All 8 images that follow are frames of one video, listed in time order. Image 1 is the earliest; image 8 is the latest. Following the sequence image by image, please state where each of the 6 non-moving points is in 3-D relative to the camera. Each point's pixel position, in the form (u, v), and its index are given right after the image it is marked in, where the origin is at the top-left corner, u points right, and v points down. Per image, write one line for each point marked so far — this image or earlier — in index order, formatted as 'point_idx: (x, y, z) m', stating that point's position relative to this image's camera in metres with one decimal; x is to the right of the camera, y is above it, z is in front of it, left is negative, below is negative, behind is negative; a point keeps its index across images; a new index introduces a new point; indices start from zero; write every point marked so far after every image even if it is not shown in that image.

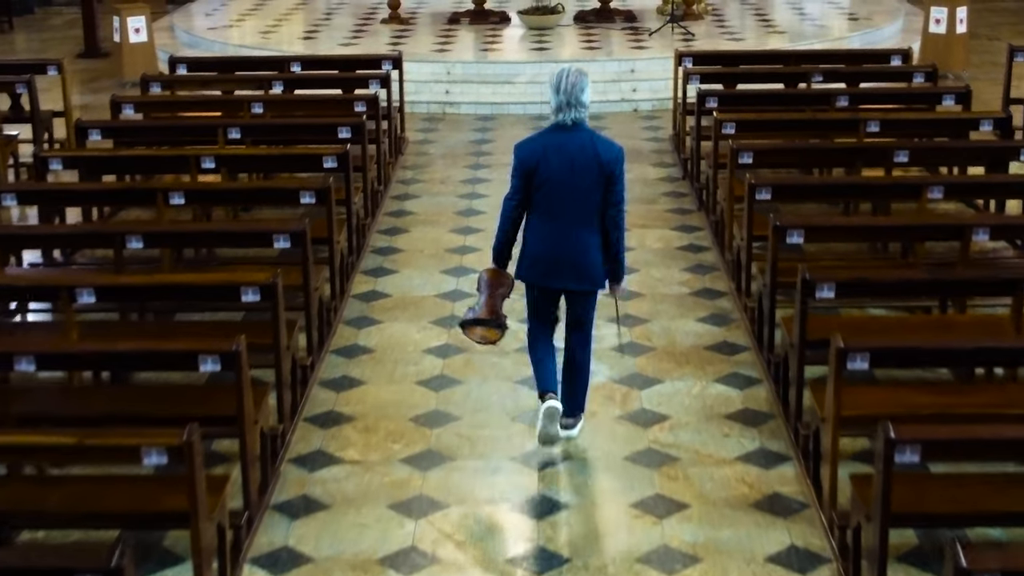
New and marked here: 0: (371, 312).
0: (-0.7, -0.1, +6.5) m
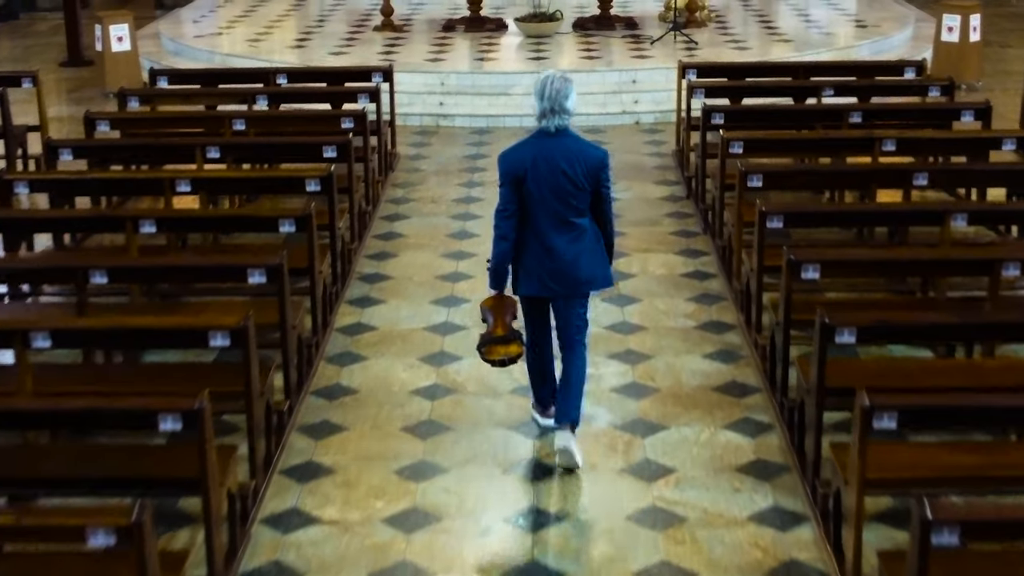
0: (-0.7, -0.3, +6.1) m
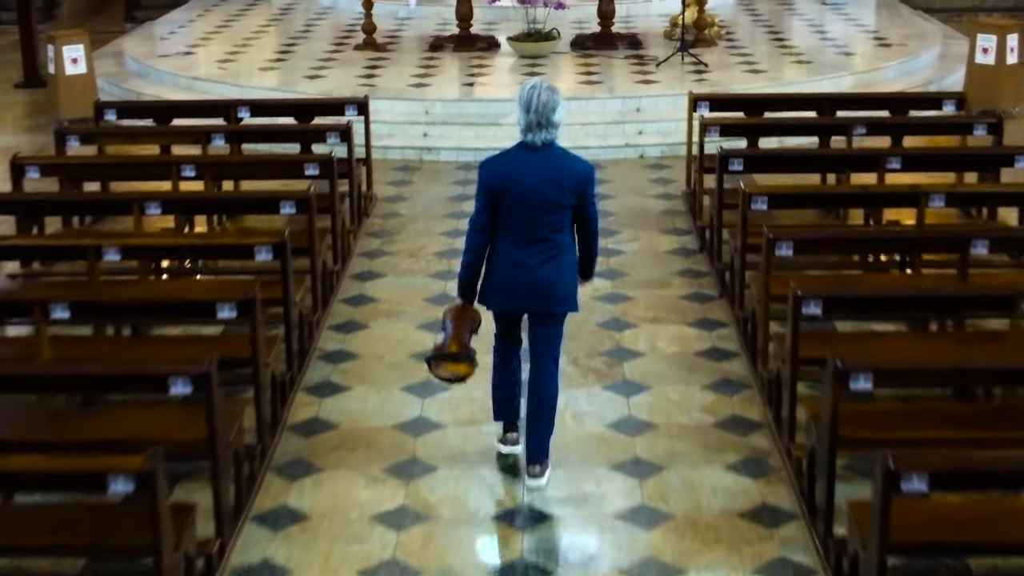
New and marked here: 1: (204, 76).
0: (-0.8, -0.6, +5.1) m
1: (-2.5, +1.7, +10.6) m
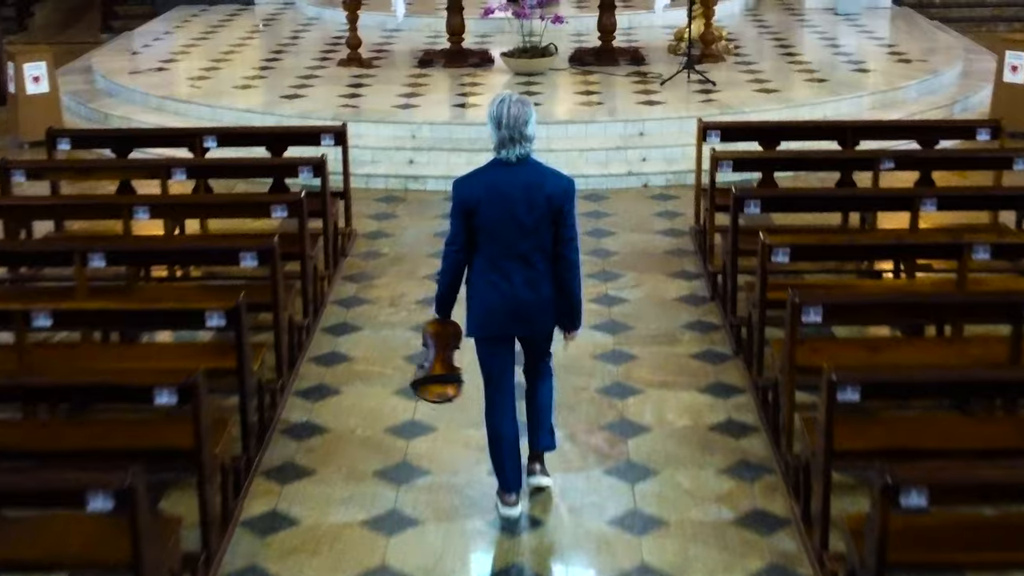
0: (-0.8, -0.9, +4.4) m
1: (-2.5, +1.4, +9.9) m
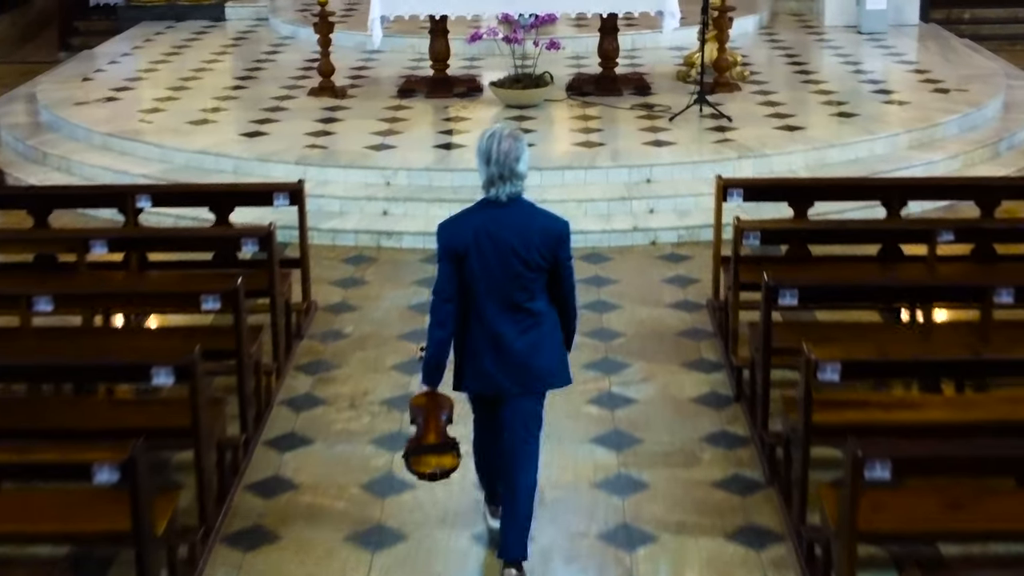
0: (-0.9, -1.3, +3.3) m
1: (-2.6, +1.0, +8.8) m
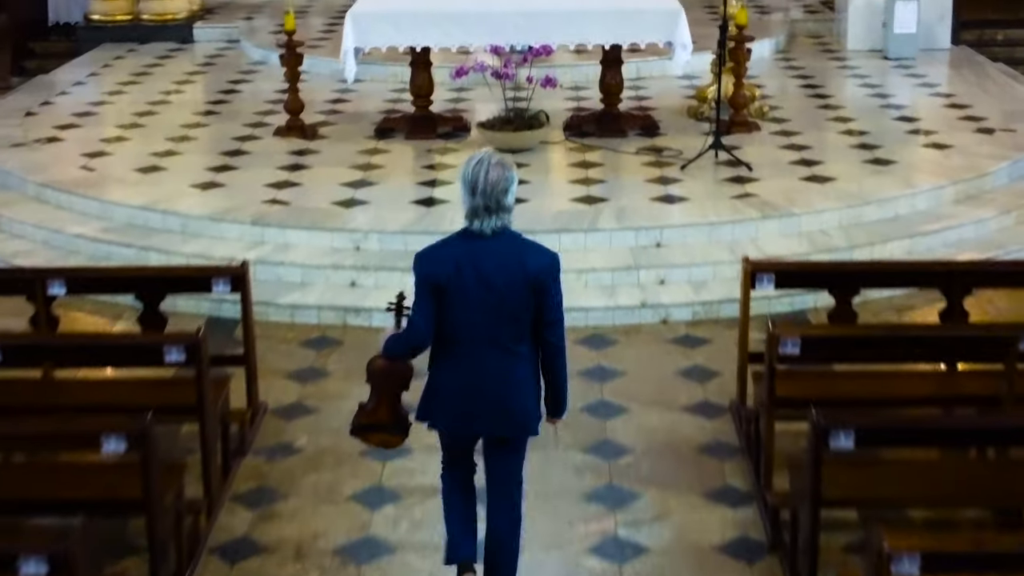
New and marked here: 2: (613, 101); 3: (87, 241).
0: (-0.9, -1.7, +2.3) m
1: (-2.6, +0.6, +7.7) m
2: (+0.6, +1.2, +8.5) m
3: (-2.3, +0.2, +7.1) m
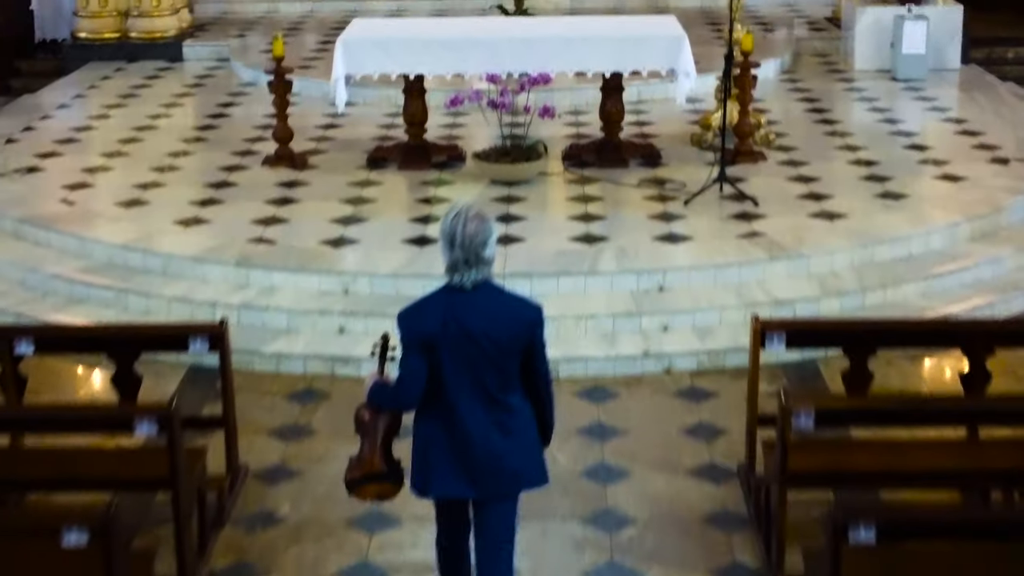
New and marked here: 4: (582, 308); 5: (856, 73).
0: (-1.0, -1.9, +2.0) m
1: (-2.7, +0.4, +7.4) m
2: (+0.6, +1.0, +8.2) m
3: (-2.3, 0.0, +6.8) m
4: (+0.3, -0.1, +6.3) m
5: (+2.8, +1.8, +10.9) m
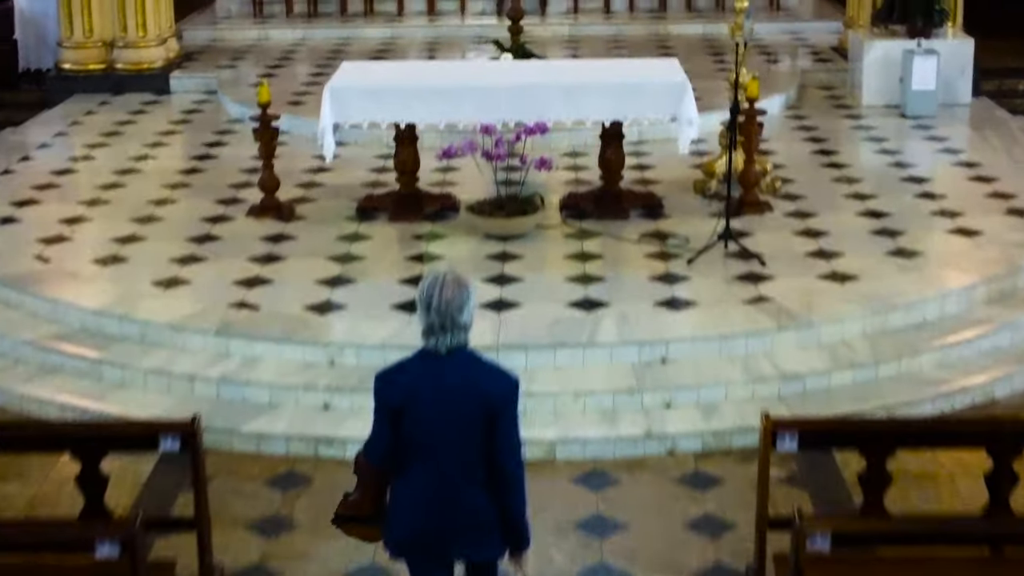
0: (-1.0, -2.3, +1.6) m
1: (-2.7, +0.1, +7.1) m
2: (+0.6, +0.6, +7.8) m
3: (-2.3, -0.3, +6.4) m
4: (+0.3, -0.4, +6.0) m
5: (+2.8, +1.4, +10.6) m
